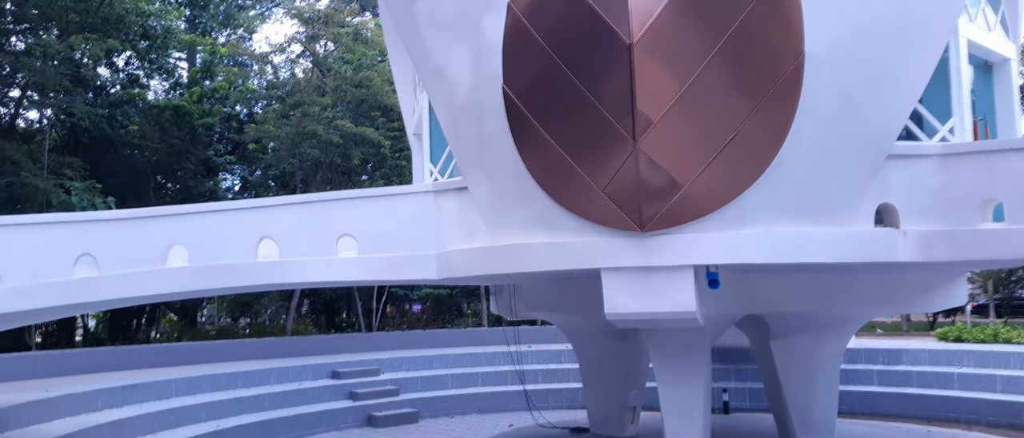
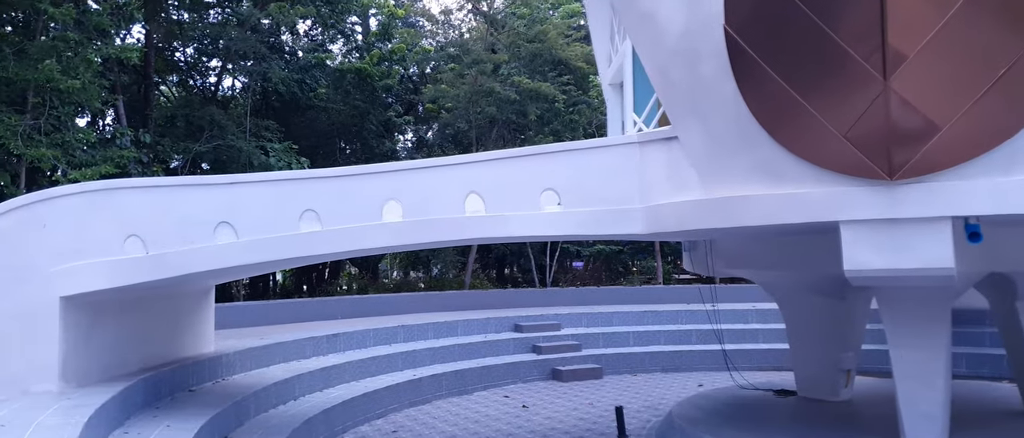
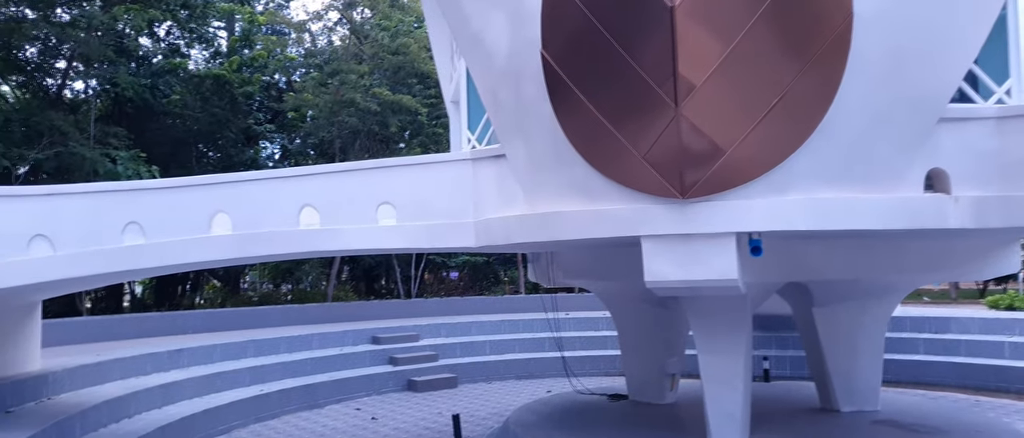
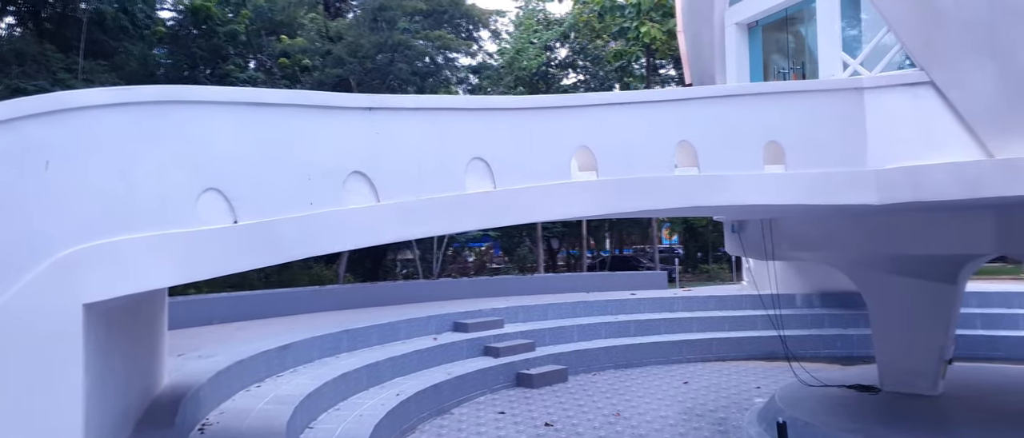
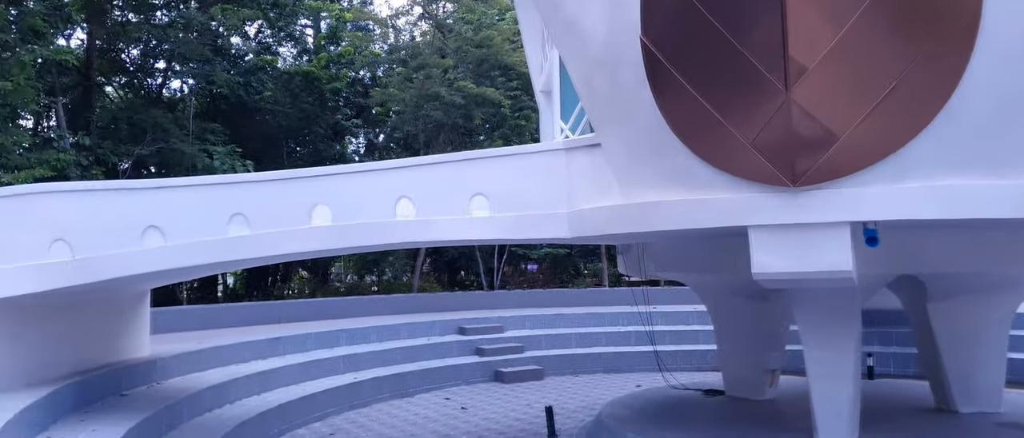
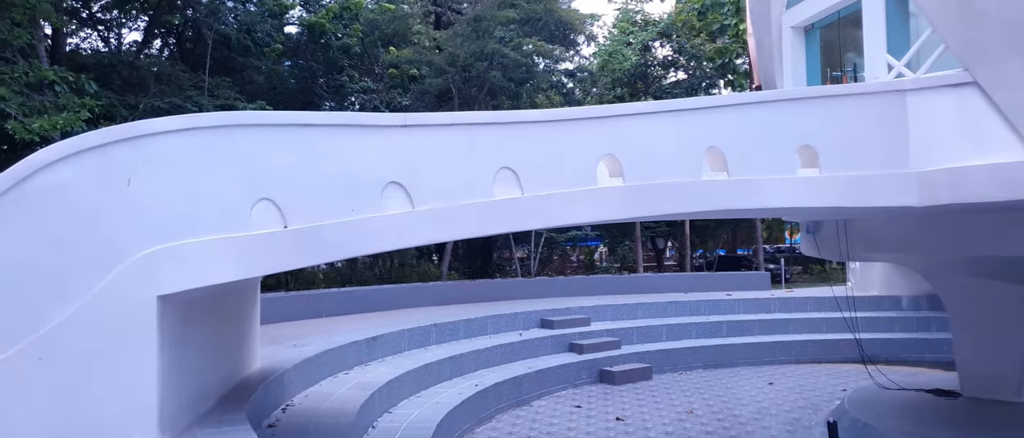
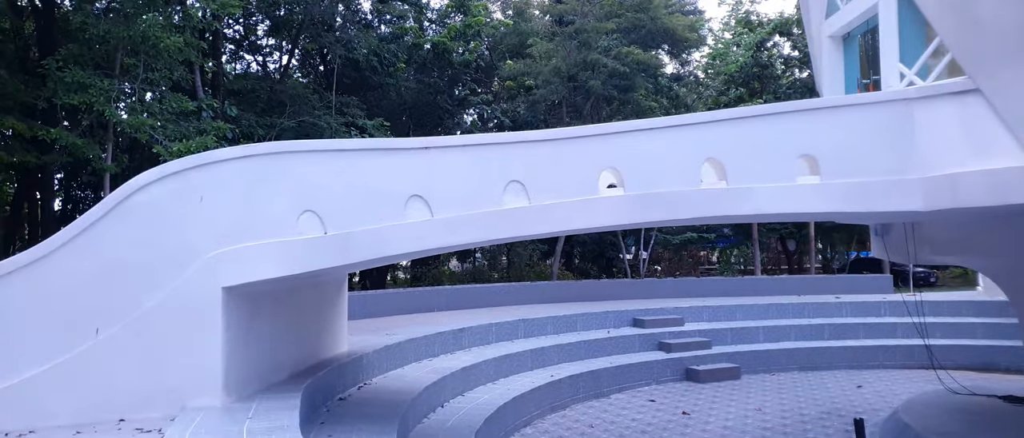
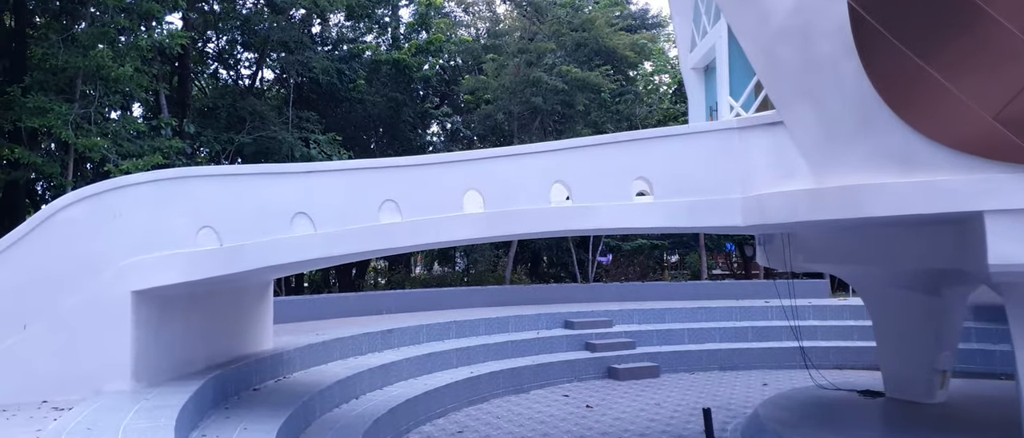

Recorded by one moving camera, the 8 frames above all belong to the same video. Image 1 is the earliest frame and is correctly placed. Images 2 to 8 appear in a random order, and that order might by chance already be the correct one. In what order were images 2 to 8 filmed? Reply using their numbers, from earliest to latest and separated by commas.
3, 5, 2, 8, 7, 6, 4
